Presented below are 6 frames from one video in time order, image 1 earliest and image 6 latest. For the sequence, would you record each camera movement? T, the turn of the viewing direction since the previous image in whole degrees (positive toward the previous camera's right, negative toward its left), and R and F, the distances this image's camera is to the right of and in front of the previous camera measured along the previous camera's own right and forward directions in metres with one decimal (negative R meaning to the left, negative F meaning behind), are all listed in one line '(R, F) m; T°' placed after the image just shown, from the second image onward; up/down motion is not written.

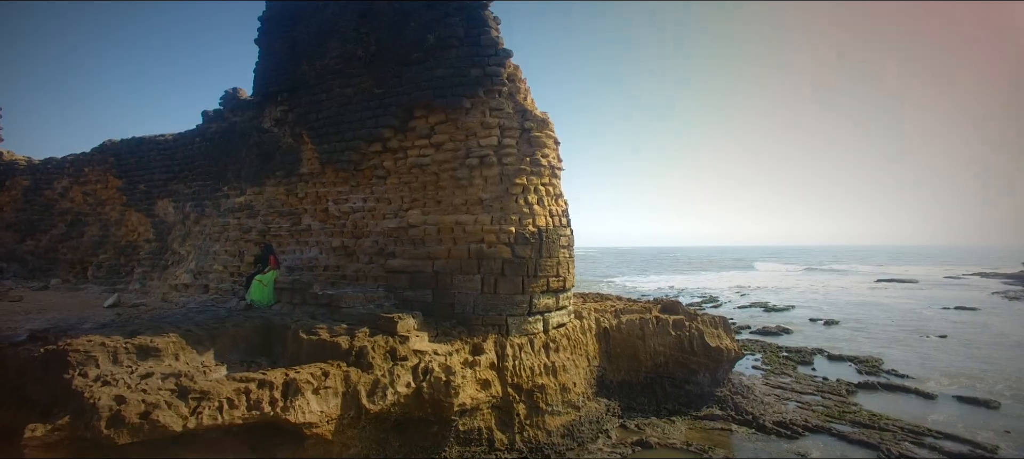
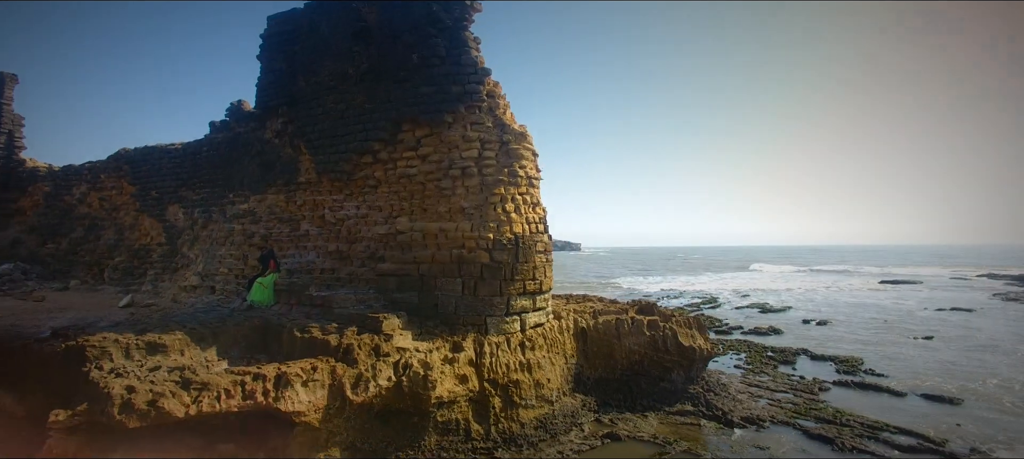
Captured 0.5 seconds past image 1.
(+0.4, -0.5) m; -1°
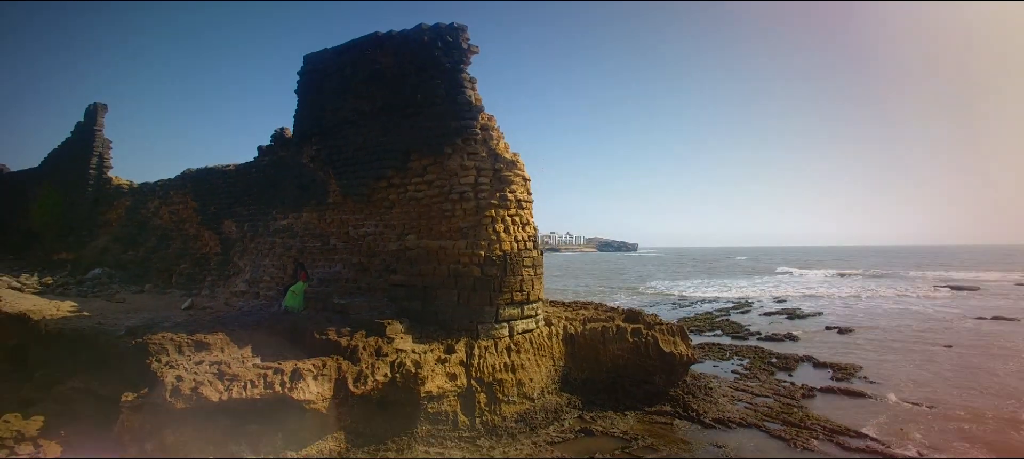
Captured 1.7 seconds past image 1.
(+0.9, -0.9) m; -6°
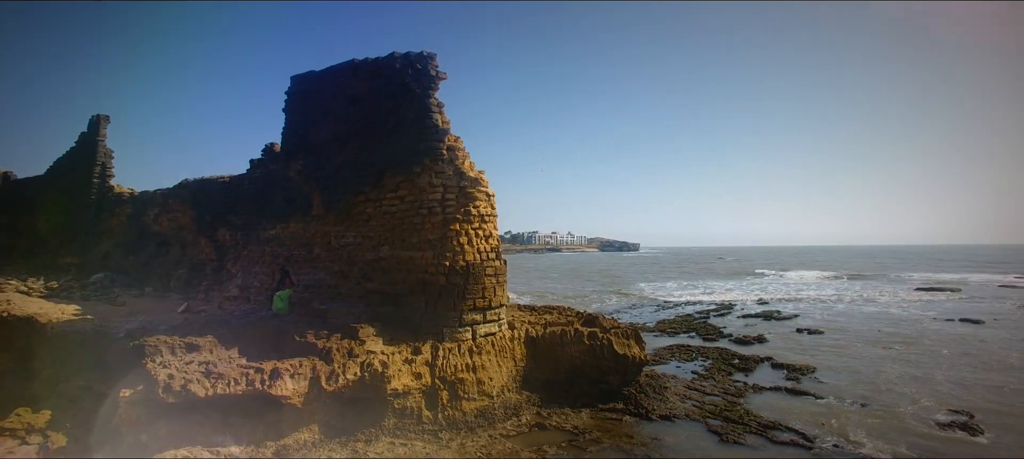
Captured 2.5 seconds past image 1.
(+0.7, -0.7) m; 0°
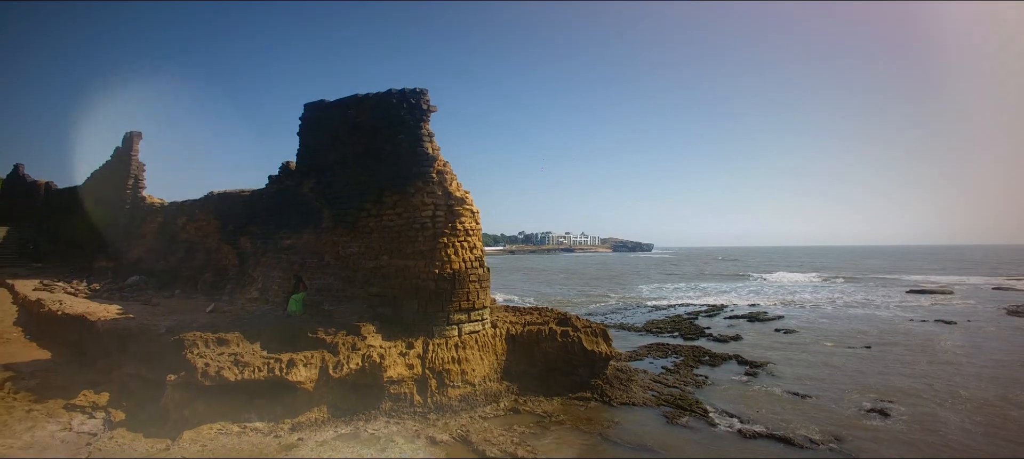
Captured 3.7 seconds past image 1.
(+0.6, -1.4) m; -1°
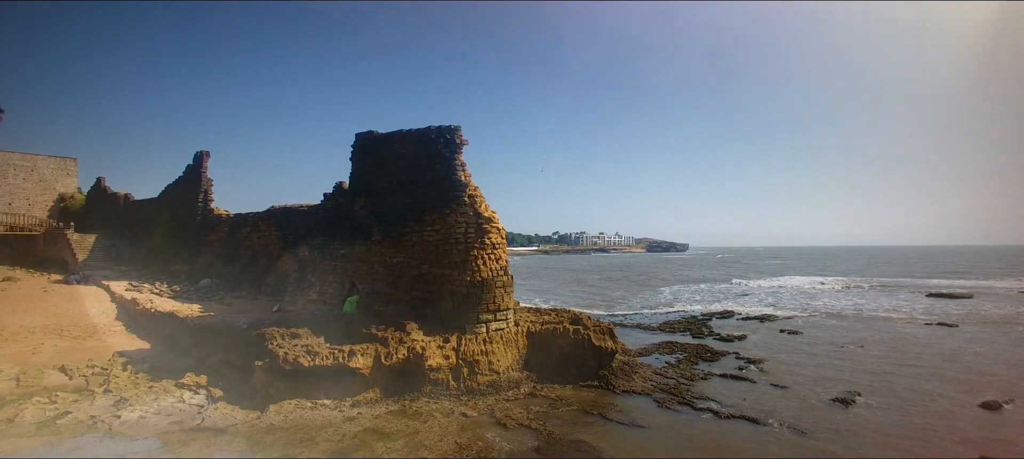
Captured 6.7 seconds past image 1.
(+0.3, -1.9) m; -3°
